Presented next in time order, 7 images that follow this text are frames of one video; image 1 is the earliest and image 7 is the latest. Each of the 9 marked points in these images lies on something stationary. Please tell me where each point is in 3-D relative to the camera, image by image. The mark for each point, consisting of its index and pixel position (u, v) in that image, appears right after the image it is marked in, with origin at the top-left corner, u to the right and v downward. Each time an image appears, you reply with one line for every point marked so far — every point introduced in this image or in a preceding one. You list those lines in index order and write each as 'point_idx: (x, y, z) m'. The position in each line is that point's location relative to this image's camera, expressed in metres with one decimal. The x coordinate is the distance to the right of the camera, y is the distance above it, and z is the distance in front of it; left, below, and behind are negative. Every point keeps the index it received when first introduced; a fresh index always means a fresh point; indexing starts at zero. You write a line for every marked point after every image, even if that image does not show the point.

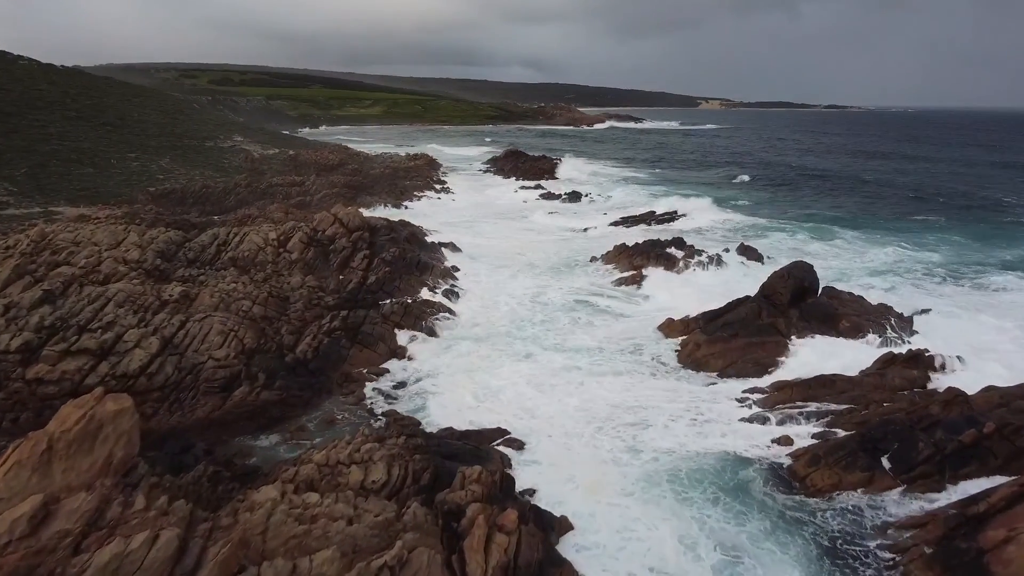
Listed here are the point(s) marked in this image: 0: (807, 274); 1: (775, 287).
0: (+8.9, +0.4, +17.1) m
1: (+7.9, 0.0, +17.0) m
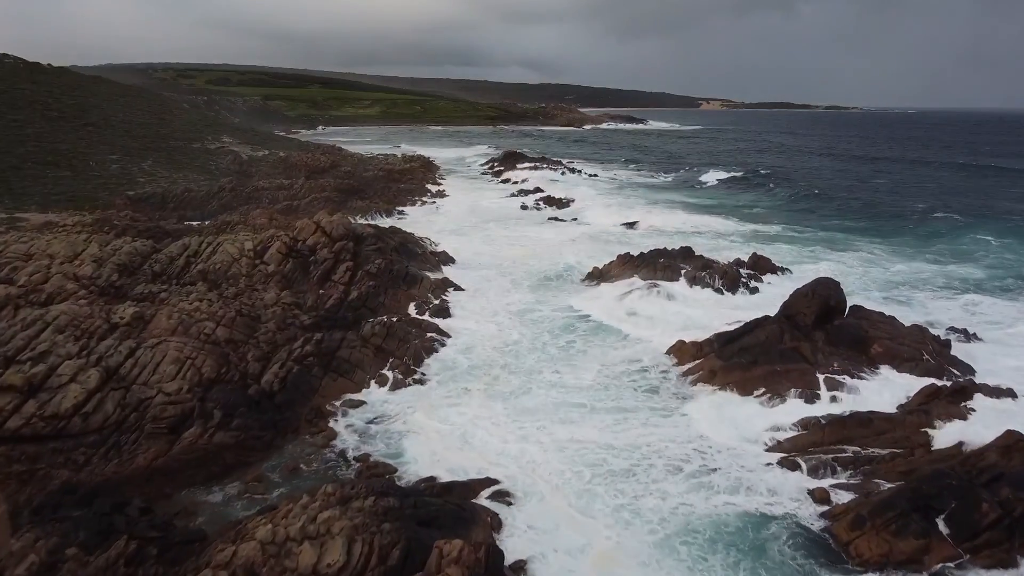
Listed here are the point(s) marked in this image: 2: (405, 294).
0: (+8.8, -0.1, +15.4) m
1: (+7.7, -0.5, +15.3) m
2: (-3.6, -0.2, +19.2) m
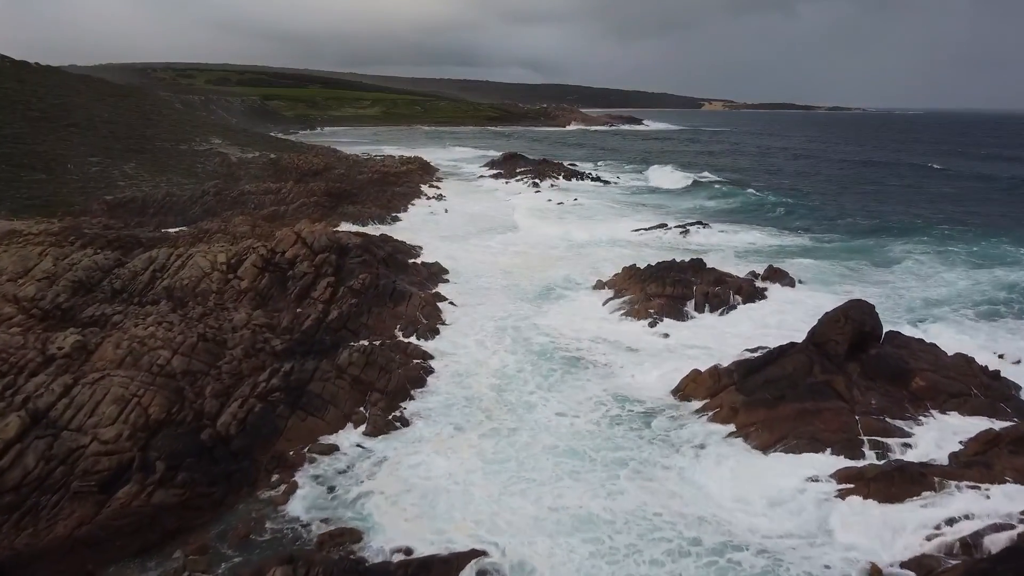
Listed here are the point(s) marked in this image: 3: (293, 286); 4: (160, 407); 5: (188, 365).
0: (+8.6, -0.7, +13.7) m
1: (+7.6, -1.1, +13.6) m
2: (-3.8, -0.8, +17.5) m
3: (-6.9, +0.1, +17.8) m
4: (-7.1, -2.4, +11.3) m
5: (-7.4, -1.7, +12.9) m
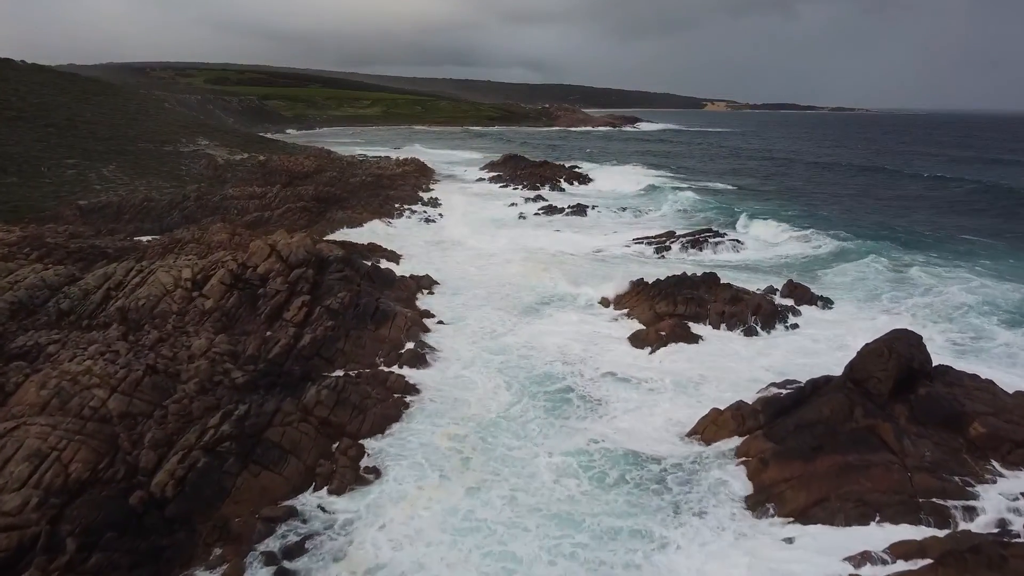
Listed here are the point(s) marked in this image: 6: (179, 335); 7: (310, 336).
0: (+8.5, -1.3, +11.8) m
1: (+7.4, -1.7, +11.8) m
2: (-3.9, -1.4, +15.7) m
3: (-7.0, -0.5, +16.0) m
4: (-7.2, -2.9, +9.5) m
5: (-7.6, -2.3, +11.1) m
6: (-8.5, -1.2, +14.4) m
7: (-5.3, -1.3, +14.8) m
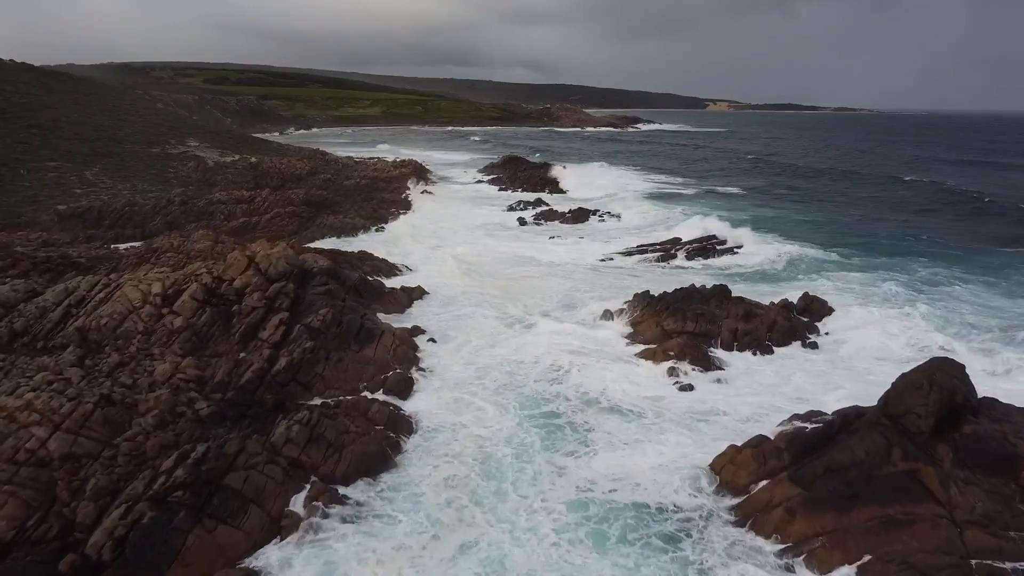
0: (+8.4, -1.8, +10.5) m
1: (+7.3, -2.1, +10.5) m
2: (-4.0, -1.8, +14.4) m
3: (-7.1, -0.9, +14.7) m
4: (-7.3, -3.4, +8.2) m
5: (-7.7, -2.8, +9.8) m
6: (-8.6, -1.6, +13.1) m
7: (-5.4, -1.7, +13.6) m
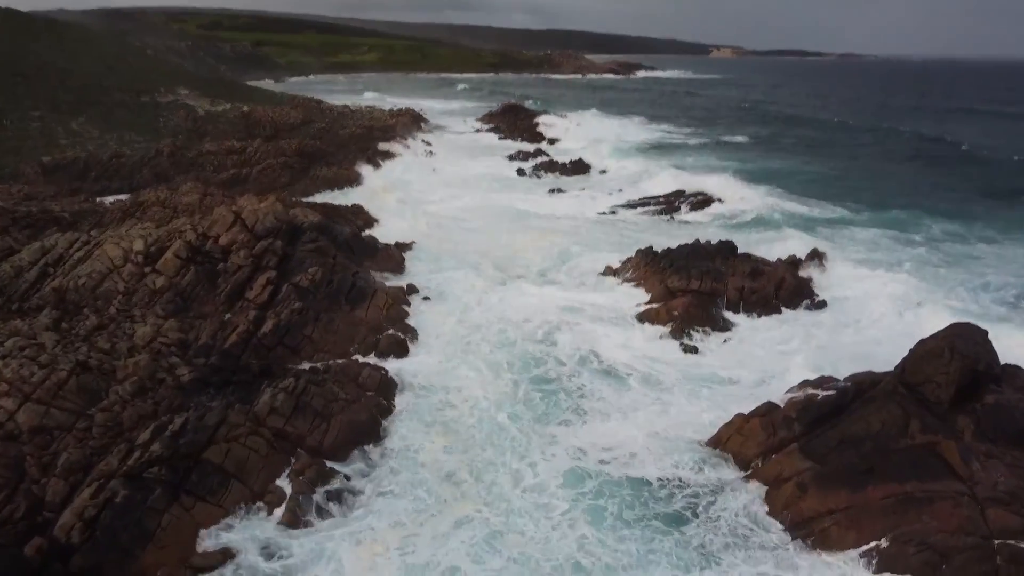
0: (+8.3, -1.1, +9.8) m
1: (+7.3, -1.5, +9.8) m
2: (-4.1, -0.8, +13.8) m
3: (-7.2, +0.1, +14.0) m
4: (-7.4, -2.9, +7.8) m
5: (-7.8, -2.1, +9.3) m
6: (-8.7, -0.7, +12.5) m
7: (-5.5, -0.8, +12.9) m
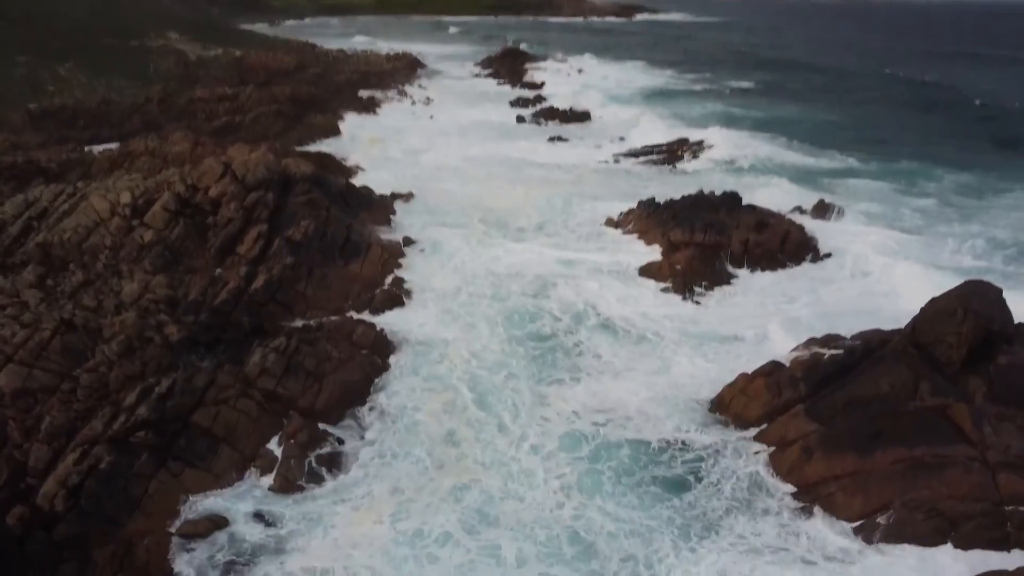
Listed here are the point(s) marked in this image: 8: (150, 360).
0: (+8.3, -0.4, +9.3) m
1: (+7.2, -0.7, +9.4) m
2: (-4.1, +0.3, +13.3) m
3: (-7.2, +1.2, +13.6) m
4: (-7.5, -2.3, +7.6) m
5: (-7.8, -1.4, +9.0) m
6: (-8.7, +0.2, +12.2) m
7: (-5.5, +0.2, +12.5) m
8: (-6.4, -1.3, +10.1) m
